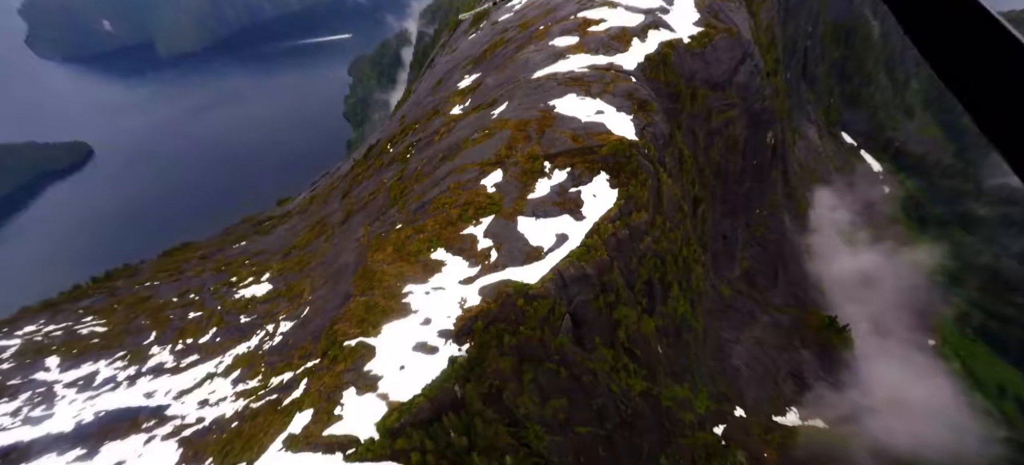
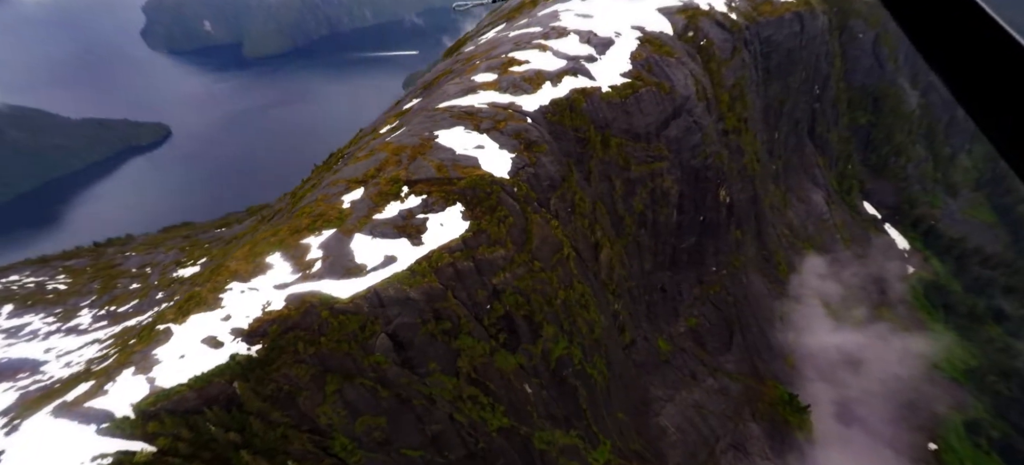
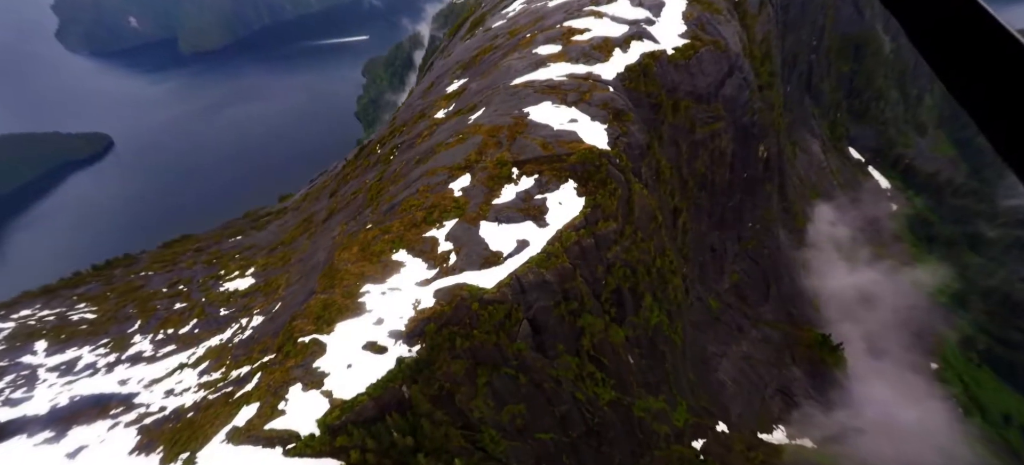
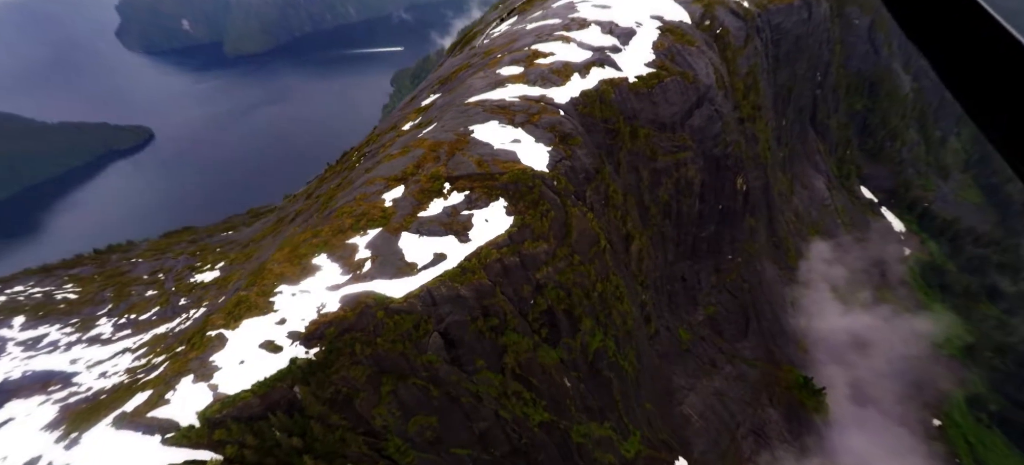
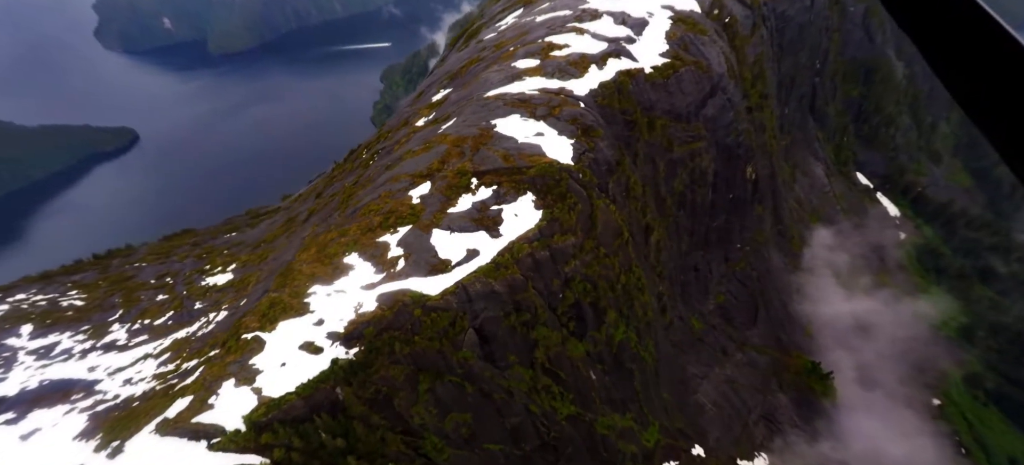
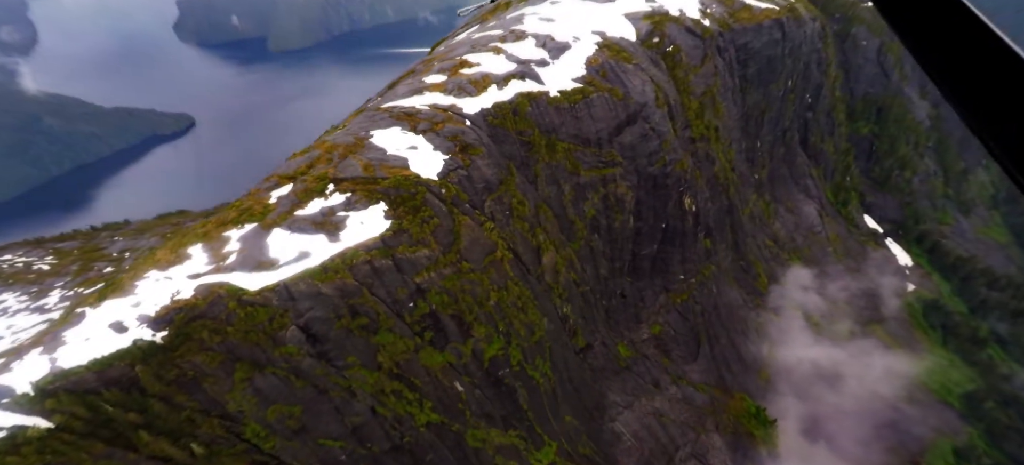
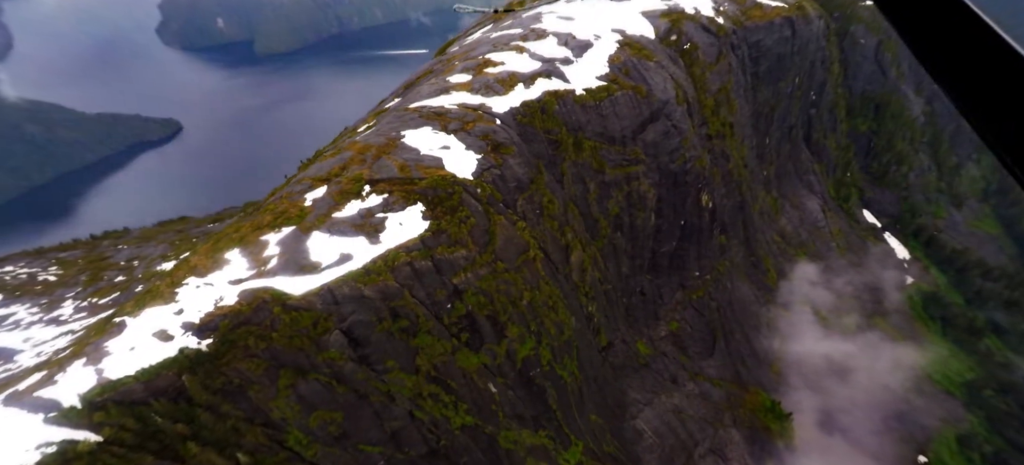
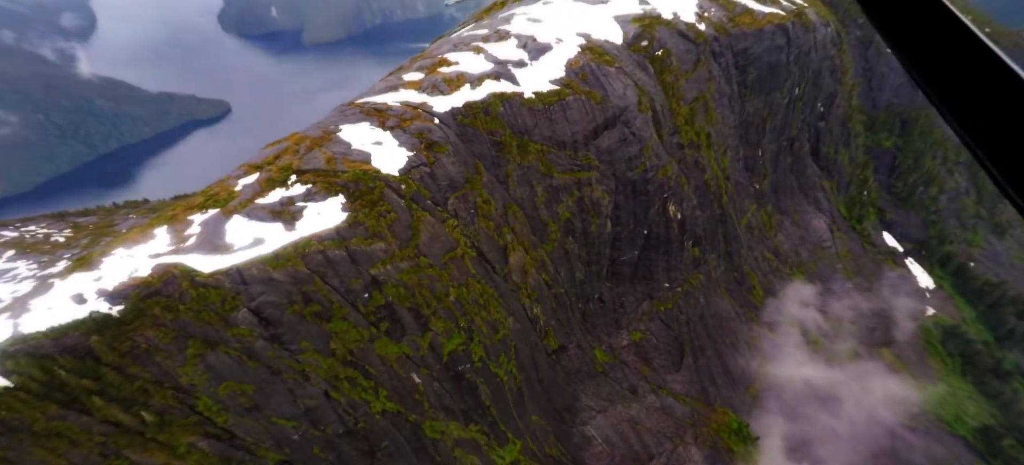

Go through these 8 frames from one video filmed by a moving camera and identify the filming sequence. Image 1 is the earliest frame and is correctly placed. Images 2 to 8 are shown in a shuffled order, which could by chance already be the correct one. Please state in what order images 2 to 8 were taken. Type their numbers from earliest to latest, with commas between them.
3, 5, 4, 2, 7, 6, 8
